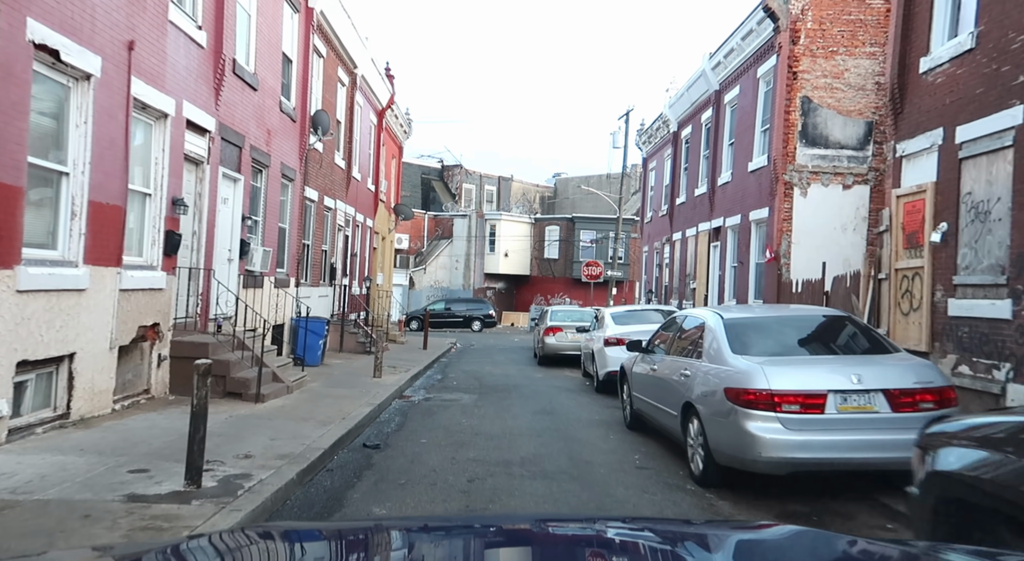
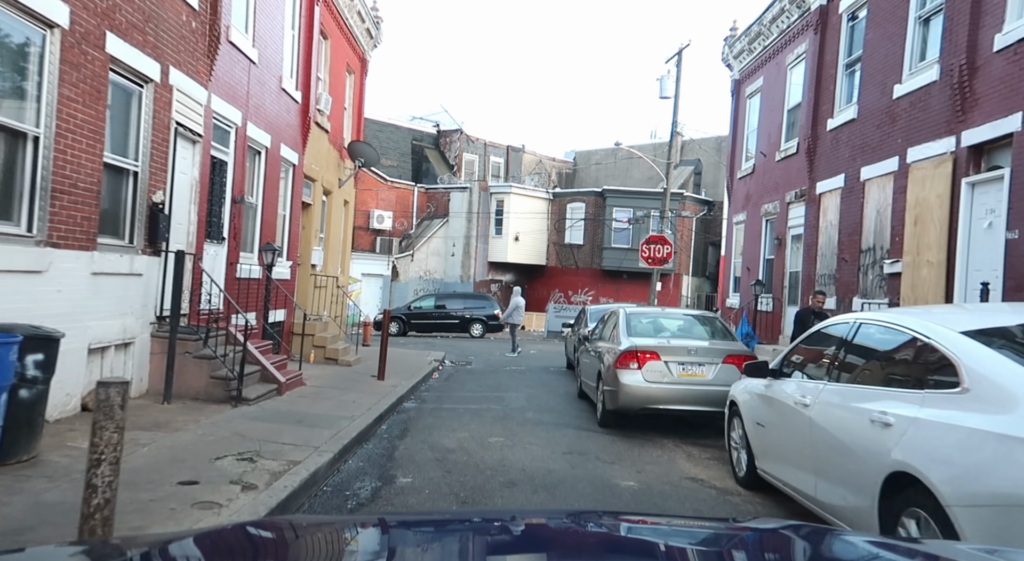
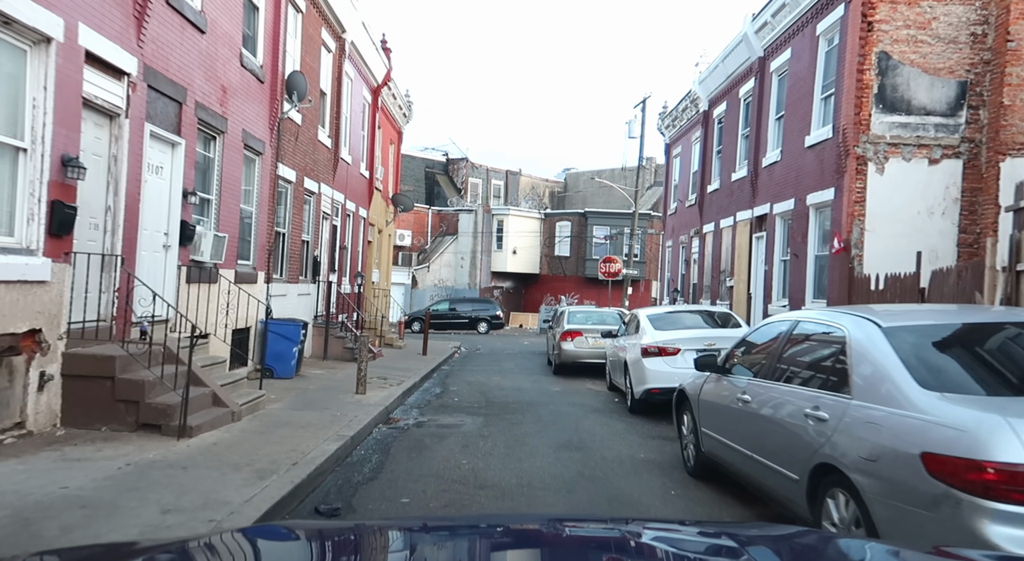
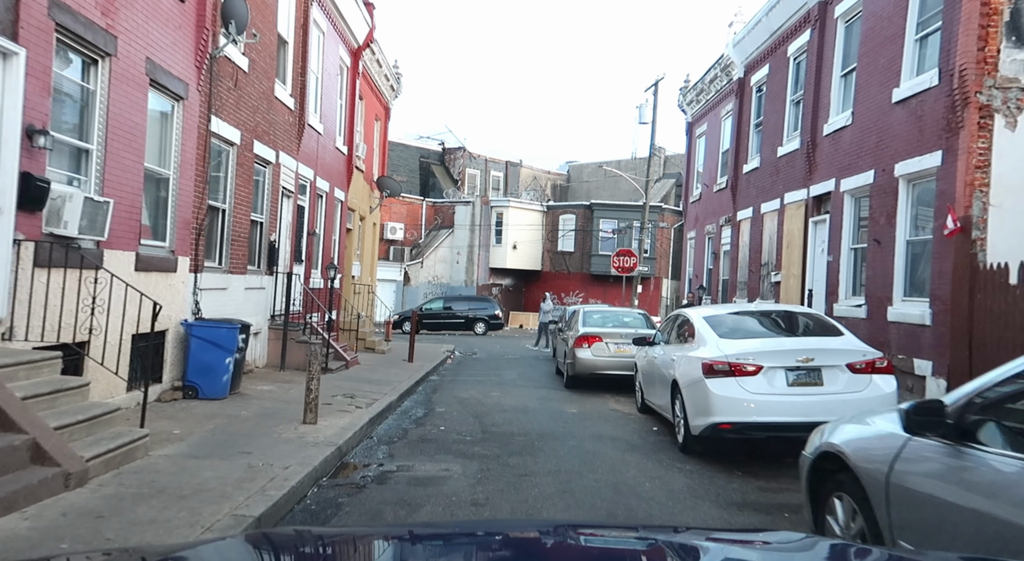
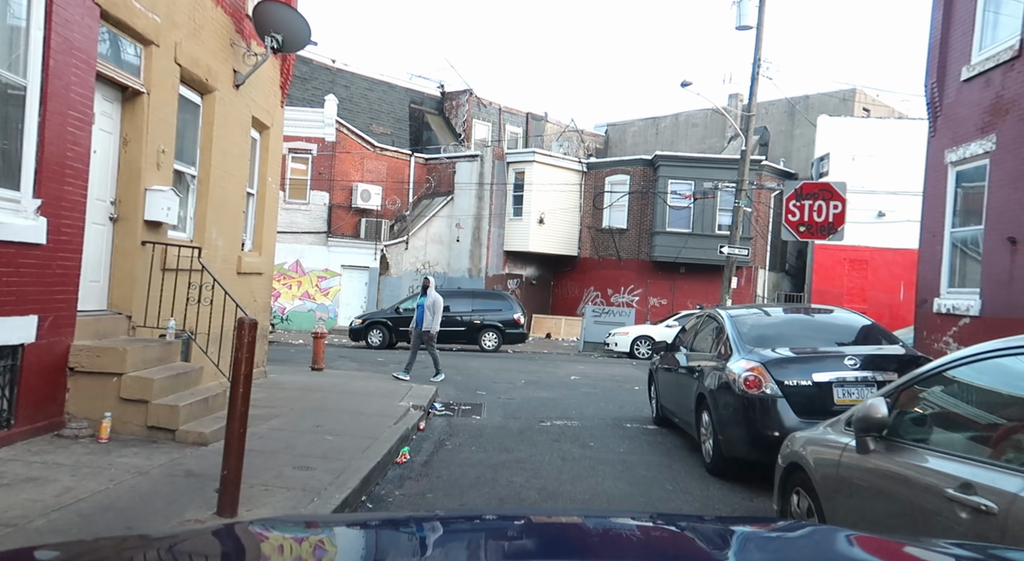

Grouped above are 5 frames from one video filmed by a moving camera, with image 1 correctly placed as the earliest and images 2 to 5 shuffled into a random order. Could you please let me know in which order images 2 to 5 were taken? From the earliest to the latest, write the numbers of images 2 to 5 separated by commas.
3, 4, 2, 5
